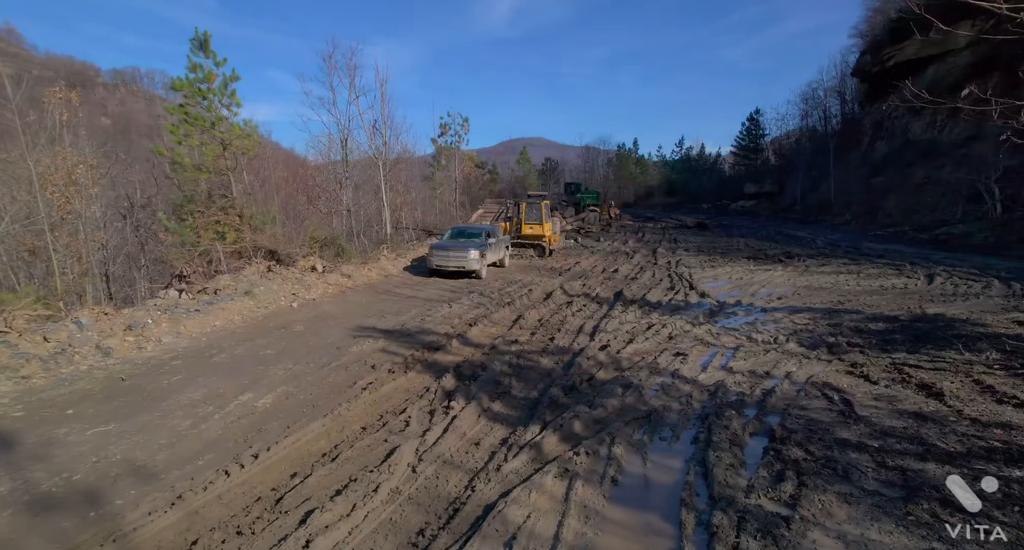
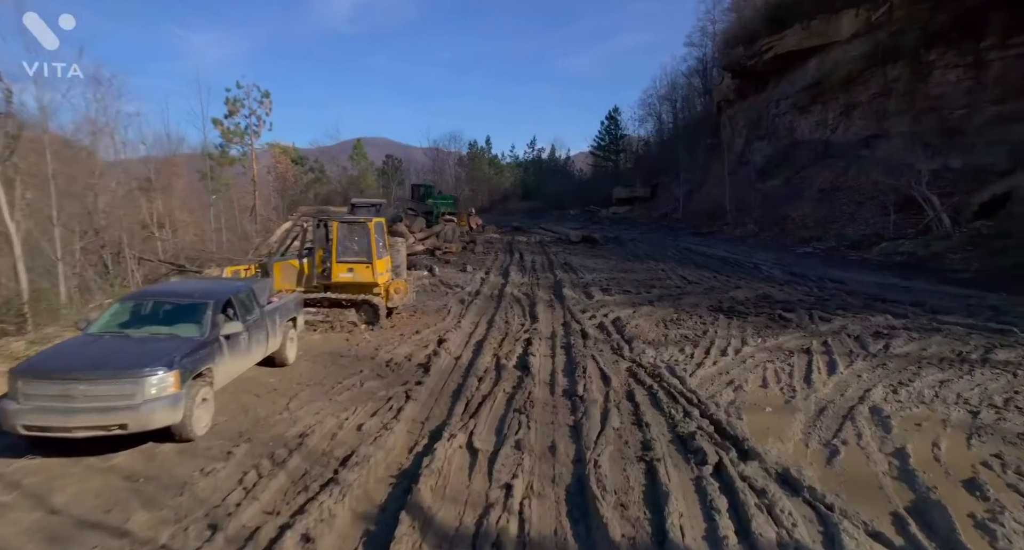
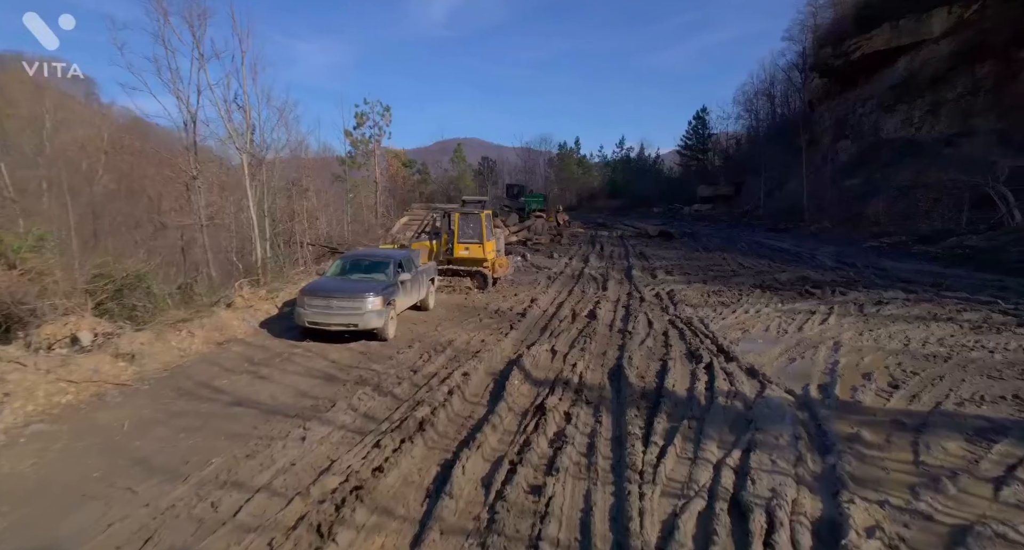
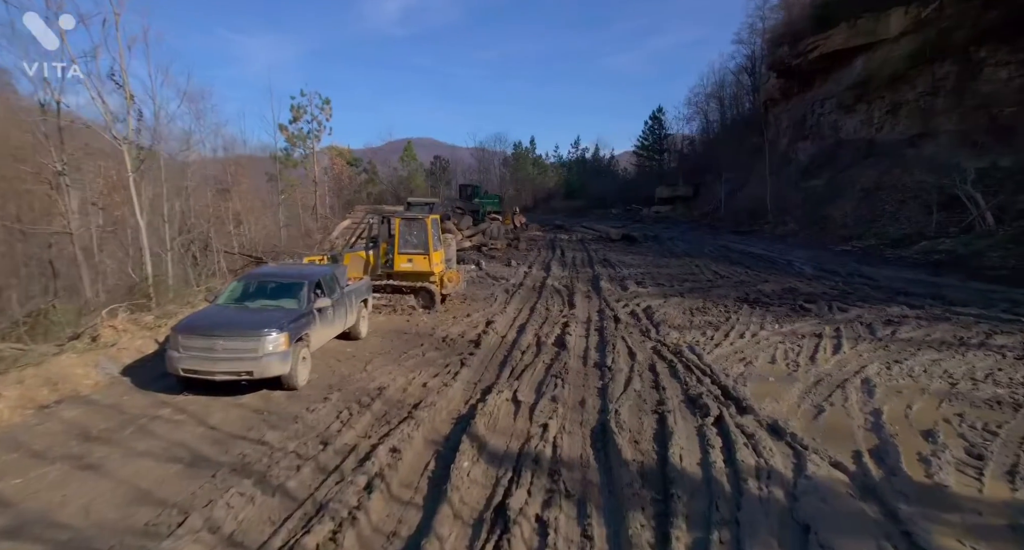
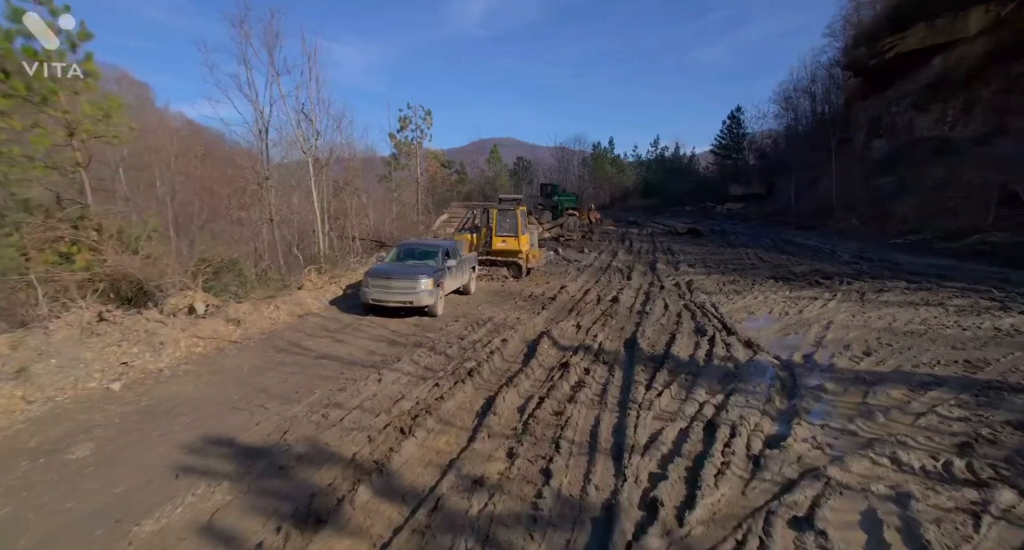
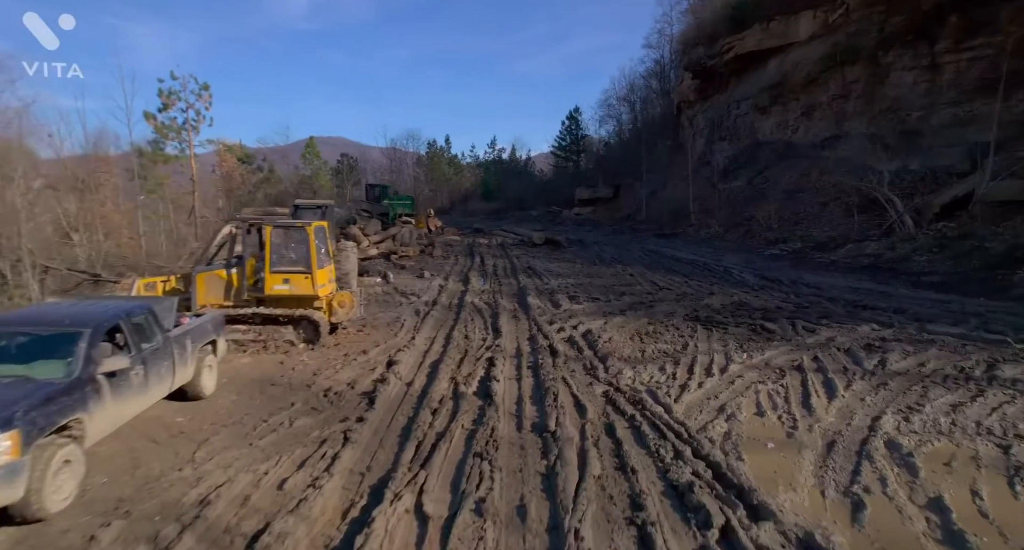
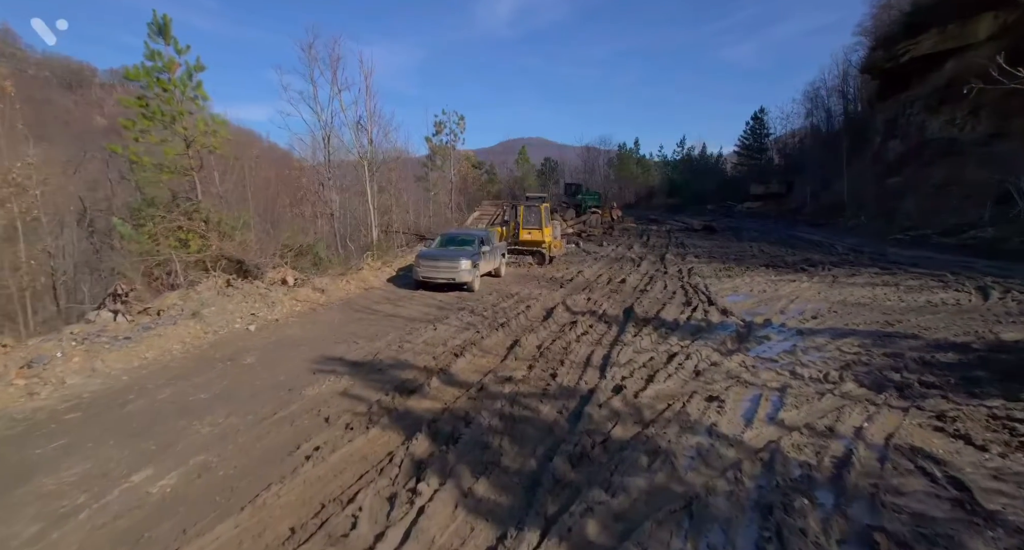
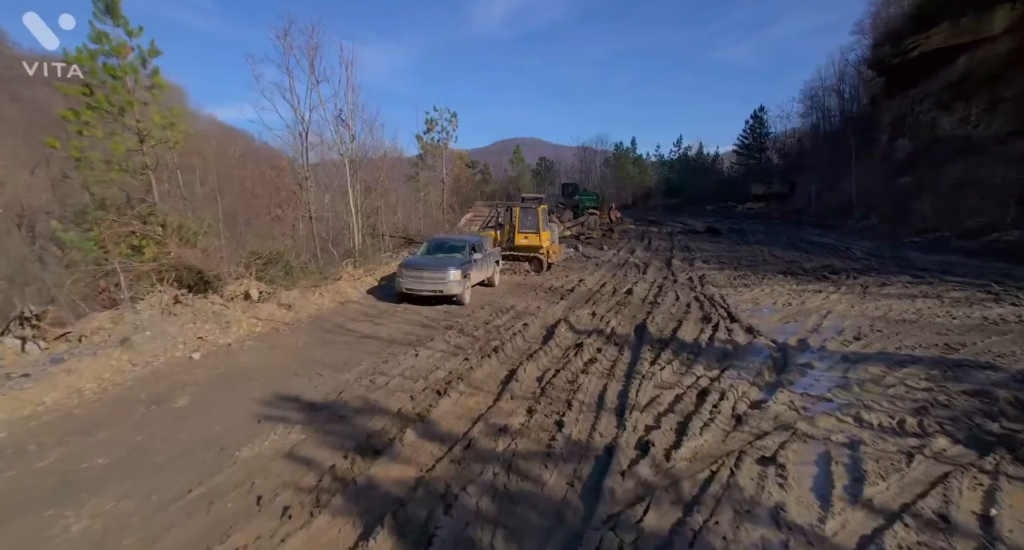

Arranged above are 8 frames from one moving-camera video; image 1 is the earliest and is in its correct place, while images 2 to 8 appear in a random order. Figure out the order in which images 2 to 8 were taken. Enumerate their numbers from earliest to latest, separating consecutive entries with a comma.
7, 8, 5, 3, 4, 2, 6
